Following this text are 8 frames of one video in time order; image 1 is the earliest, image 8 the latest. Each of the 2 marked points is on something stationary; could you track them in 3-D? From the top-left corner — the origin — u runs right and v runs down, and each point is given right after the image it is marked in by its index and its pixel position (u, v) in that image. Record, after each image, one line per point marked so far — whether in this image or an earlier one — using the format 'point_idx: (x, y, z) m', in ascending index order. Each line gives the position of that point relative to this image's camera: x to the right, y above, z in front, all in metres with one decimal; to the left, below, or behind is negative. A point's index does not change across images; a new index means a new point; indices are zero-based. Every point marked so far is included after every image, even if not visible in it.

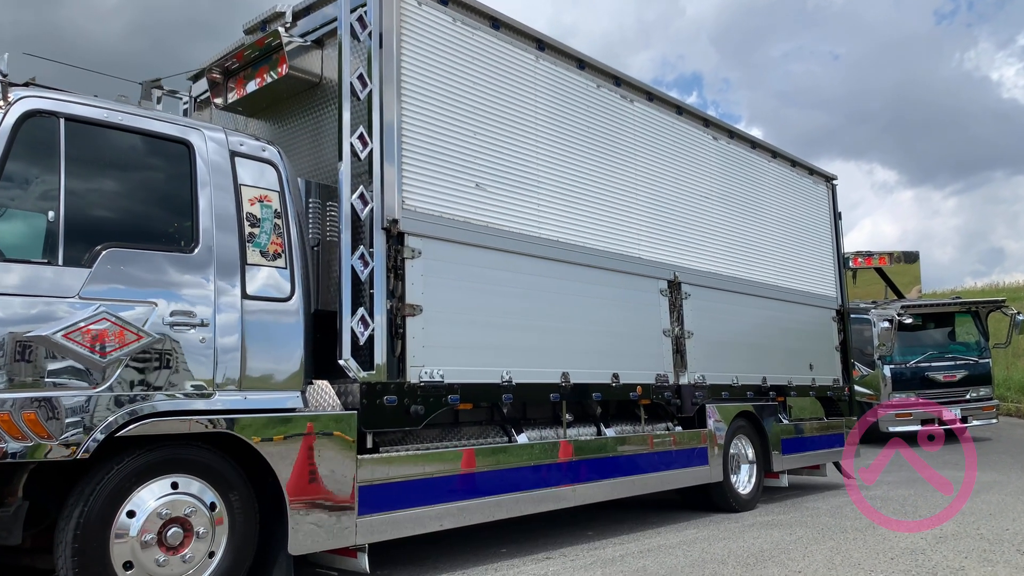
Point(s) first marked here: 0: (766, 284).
0: (+2.7, 0.0, +8.9) m
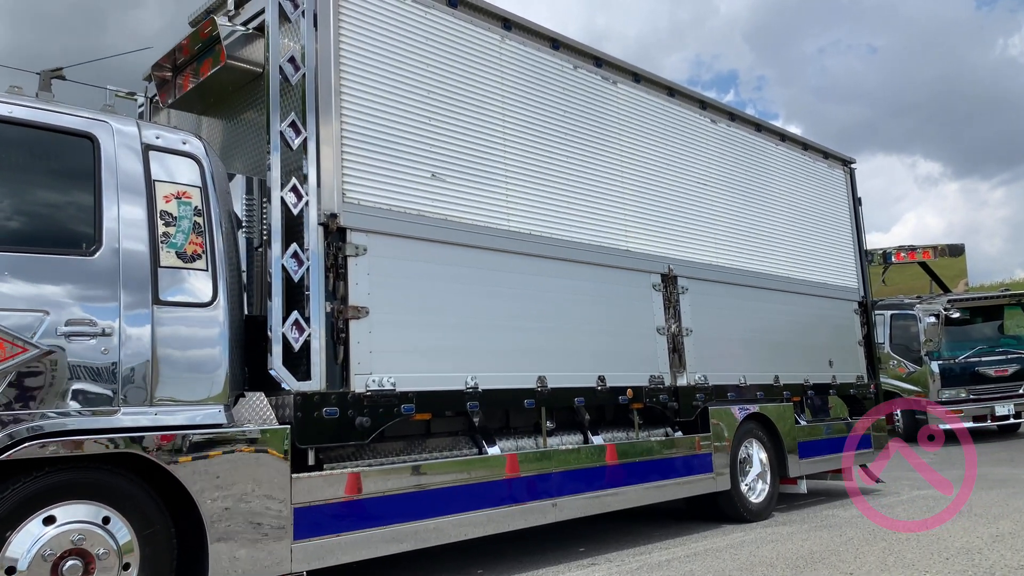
0: (+2.6, +0.1, +8.3) m
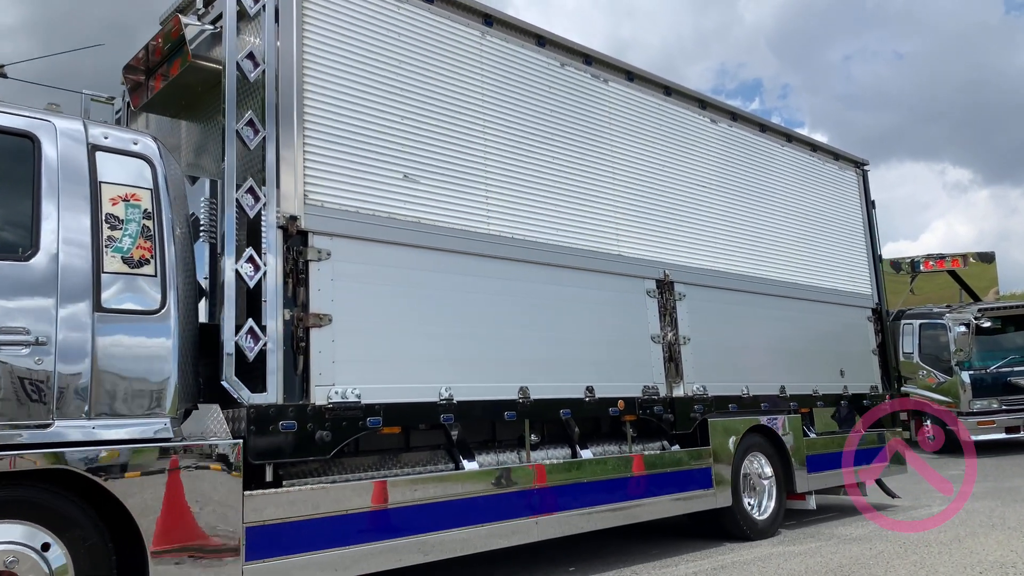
0: (+2.6, +0.1, +8.0) m
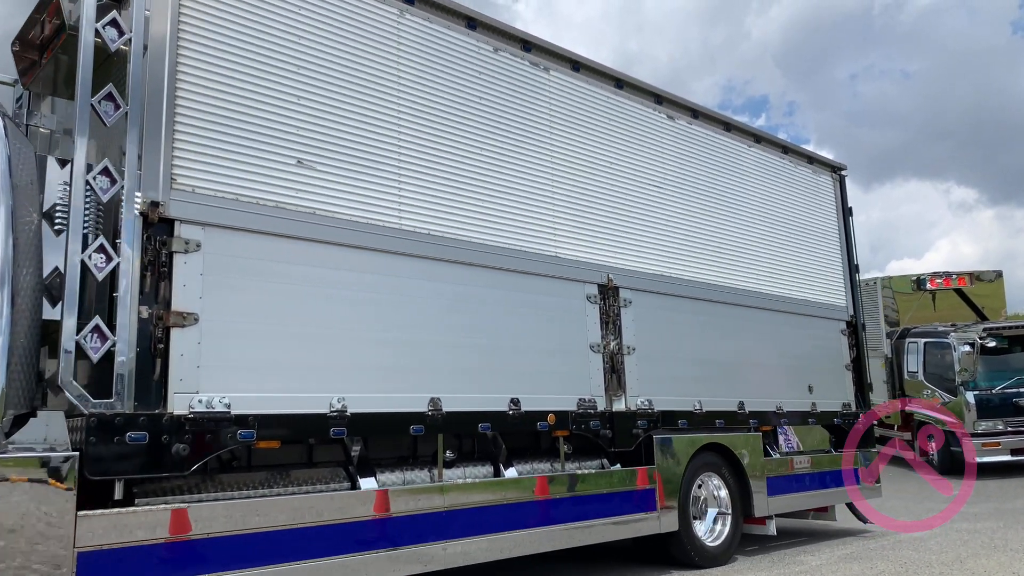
0: (+2.1, 0.0, +7.5) m
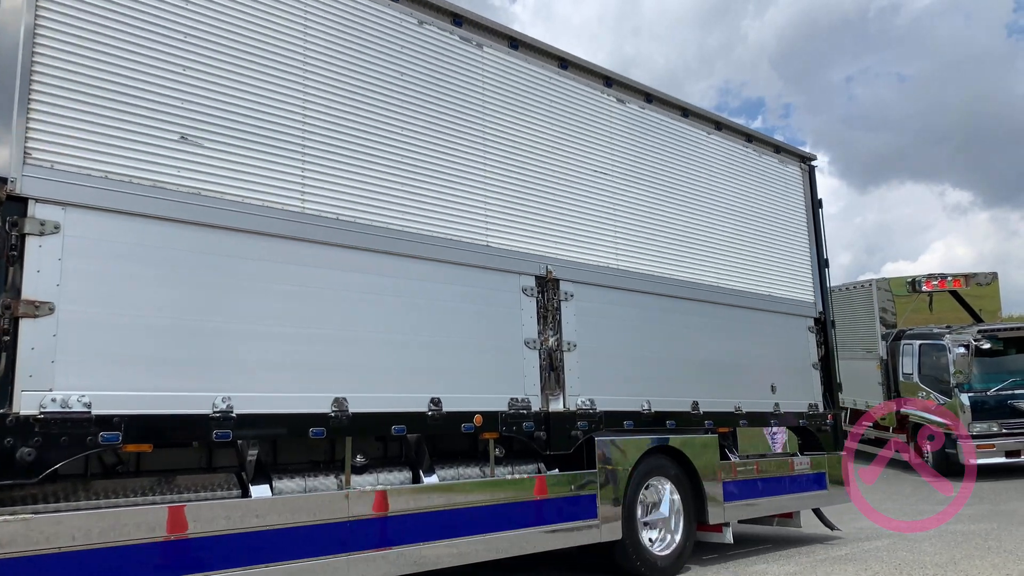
0: (+1.6, 0.0, +7.1) m
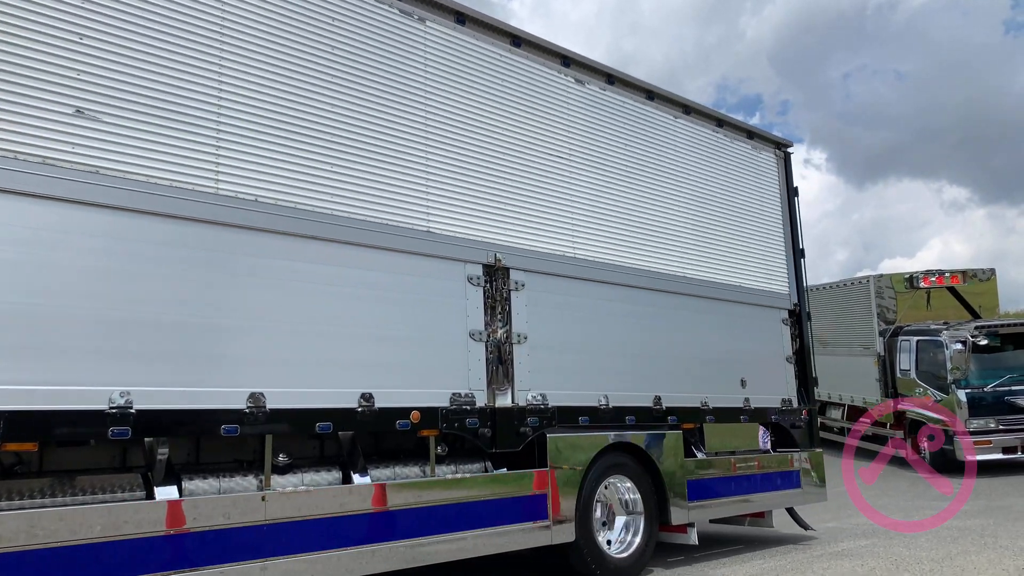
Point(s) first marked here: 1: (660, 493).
0: (+1.3, +0.1, +6.8) m
1: (+1.1, -1.5, +6.3) m
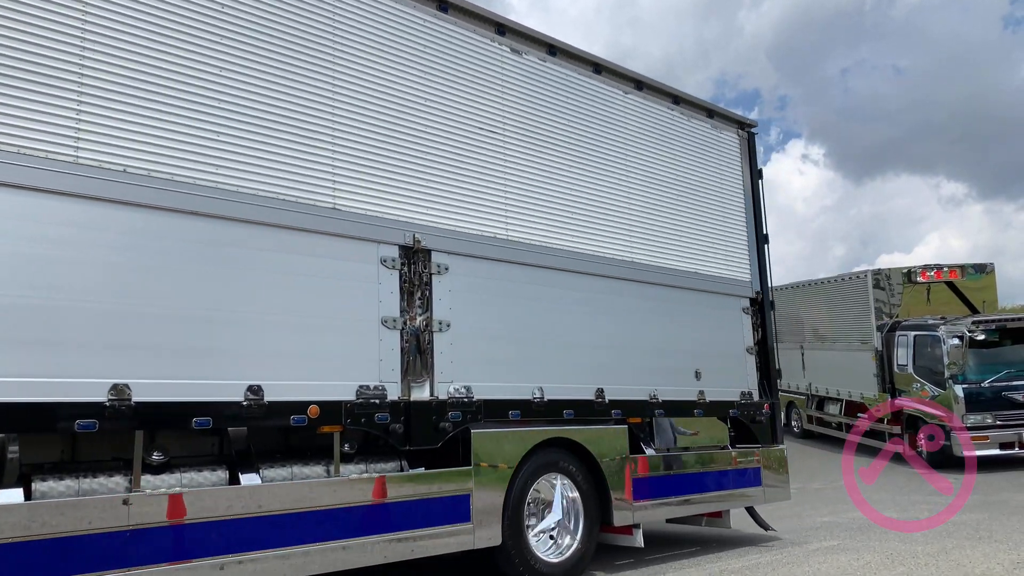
0: (+0.8, +0.2, +6.4) m
1: (+0.6, -1.4, +5.9) m
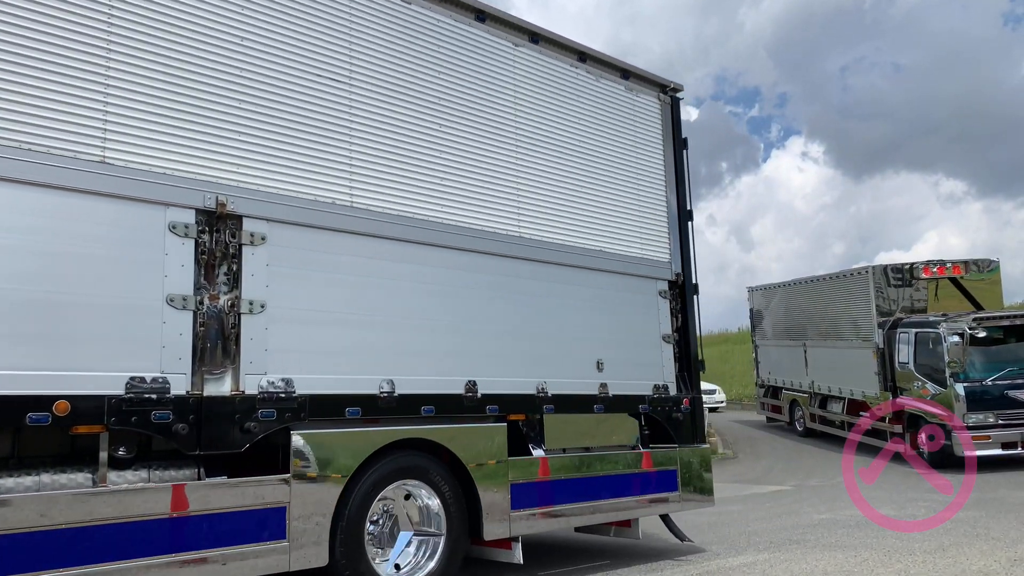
0: (-0.1, +0.4, +5.6) m
1: (-0.2, -1.3, +5.1) m
